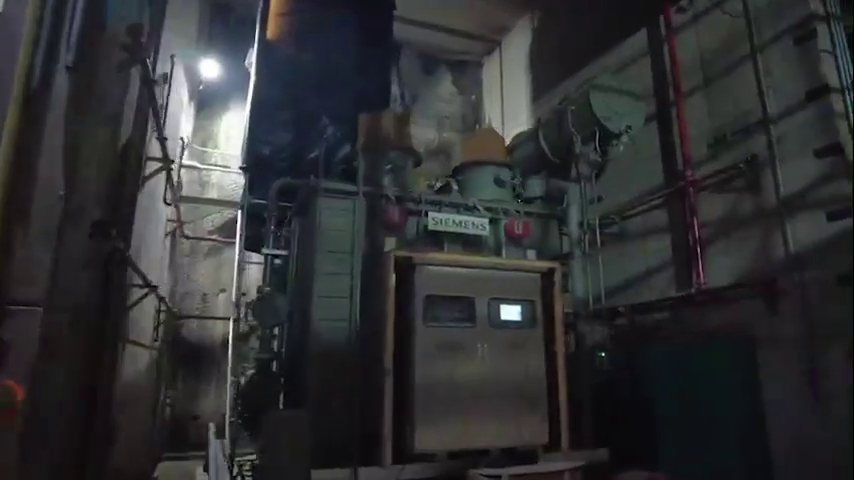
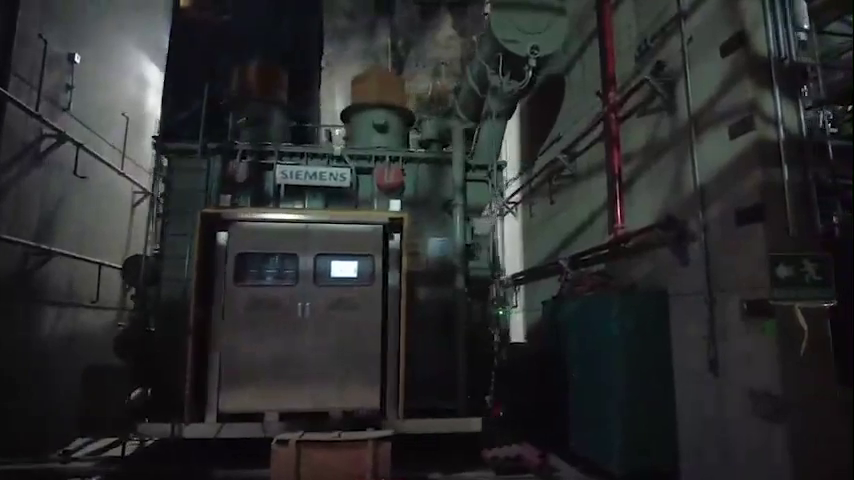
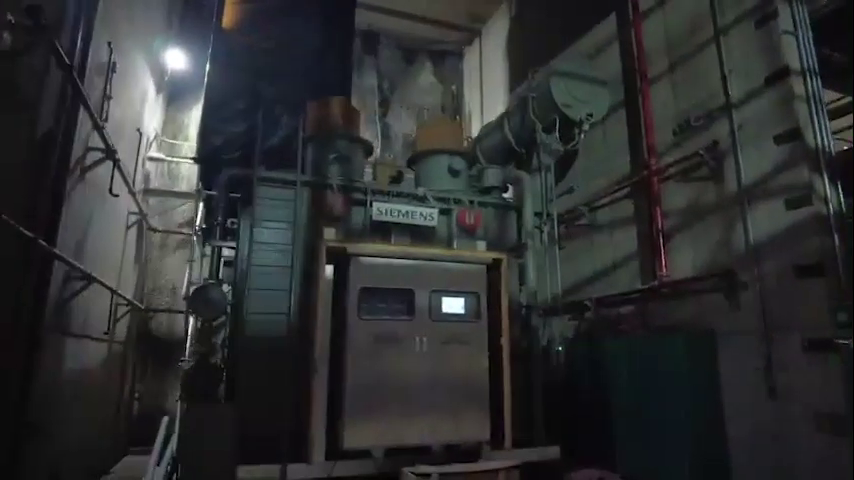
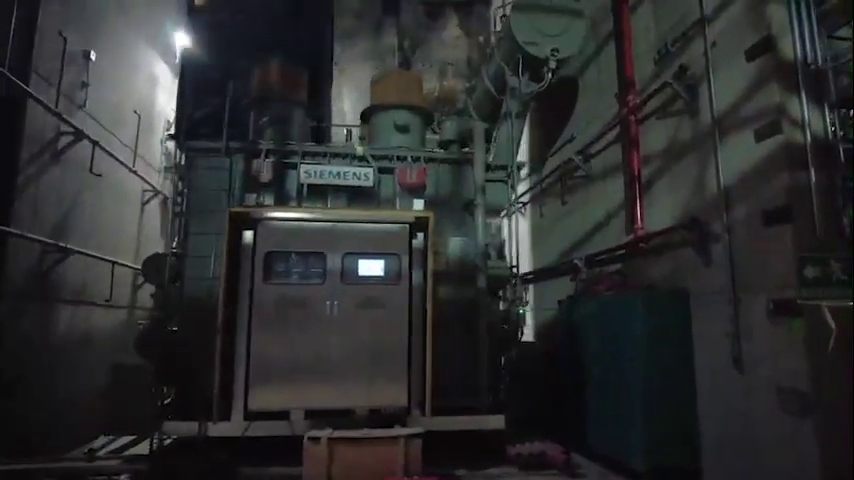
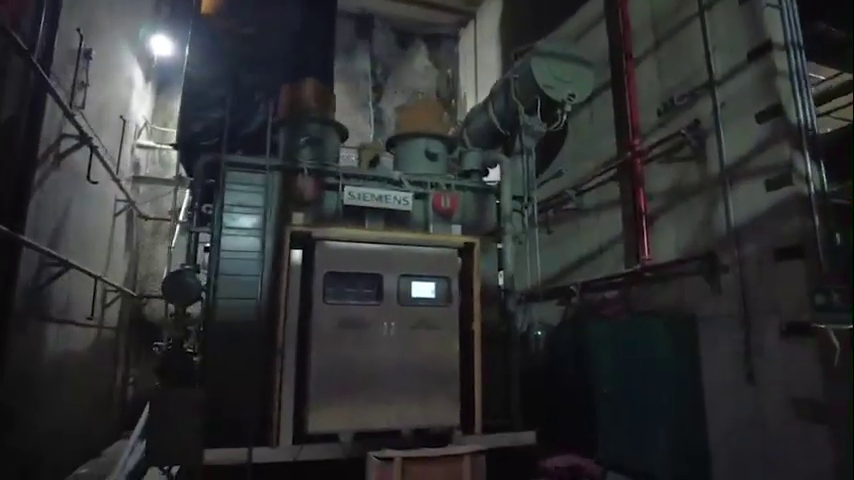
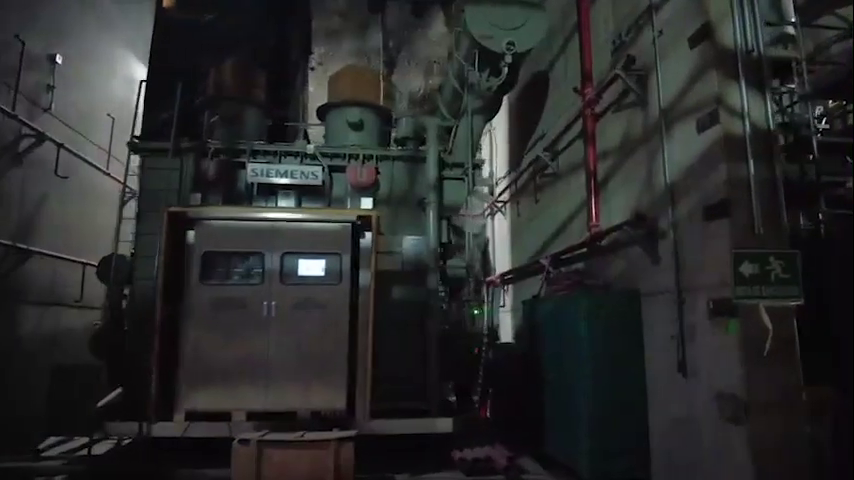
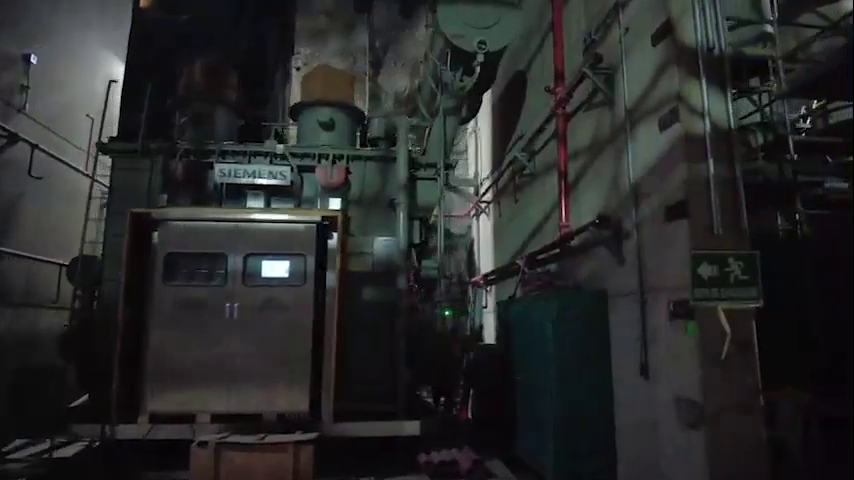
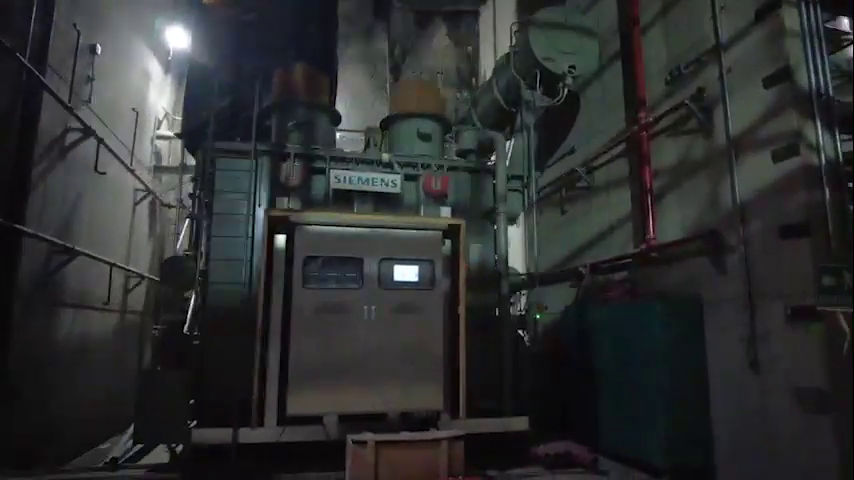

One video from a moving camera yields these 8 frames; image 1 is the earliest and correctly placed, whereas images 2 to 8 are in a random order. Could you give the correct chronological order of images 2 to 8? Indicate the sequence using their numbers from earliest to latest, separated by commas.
3, 5, 8, 4, 2, 6, 7
